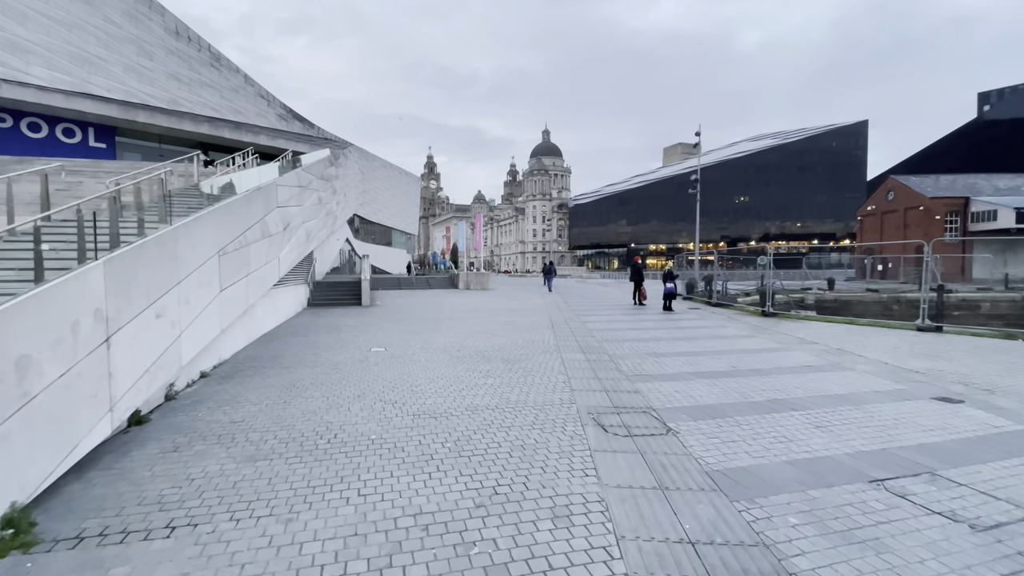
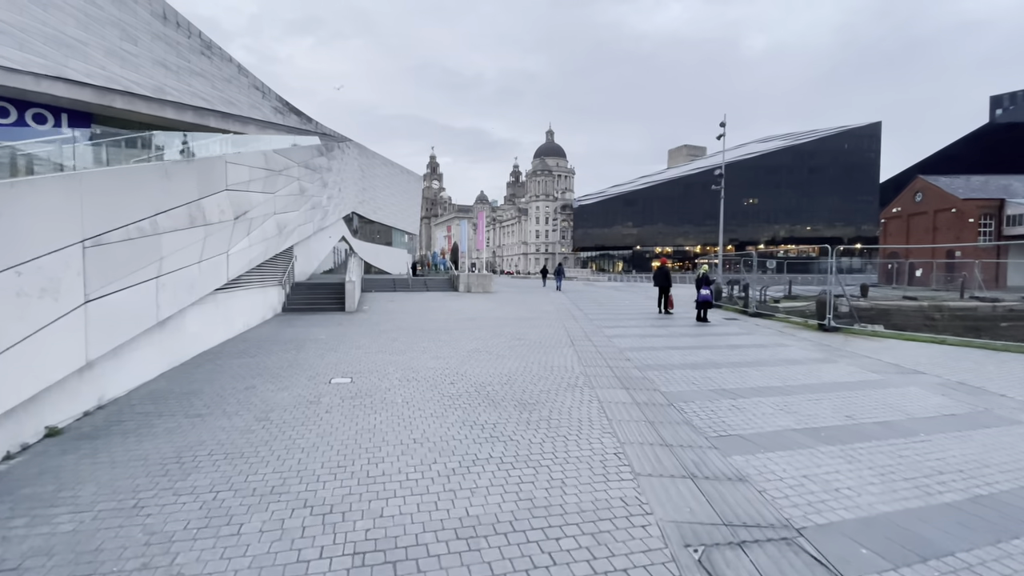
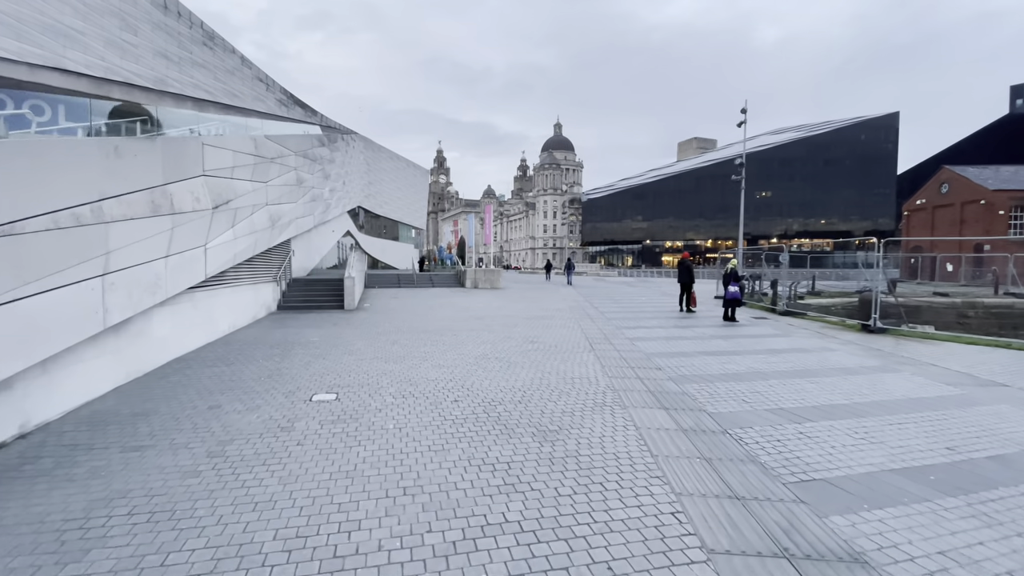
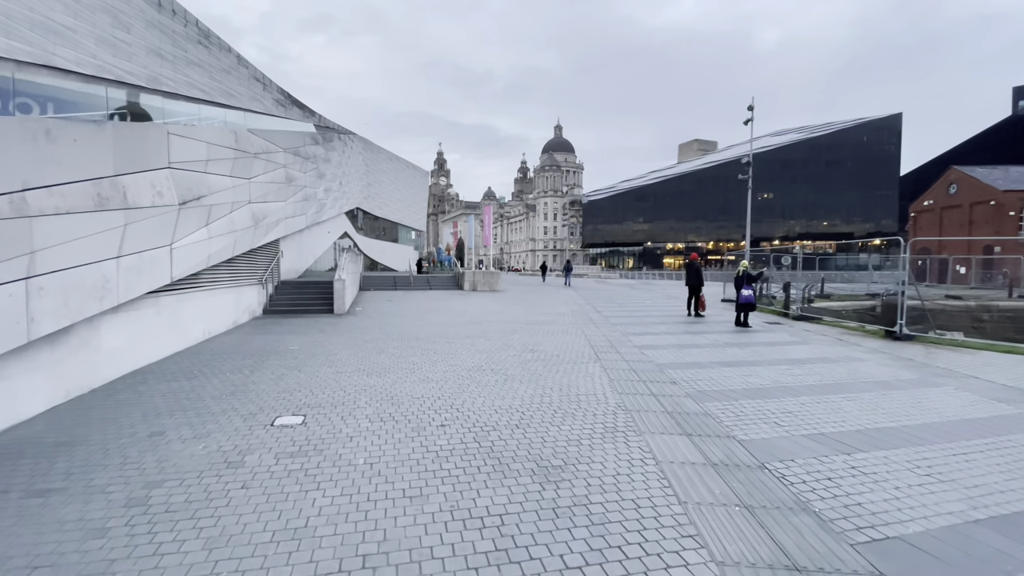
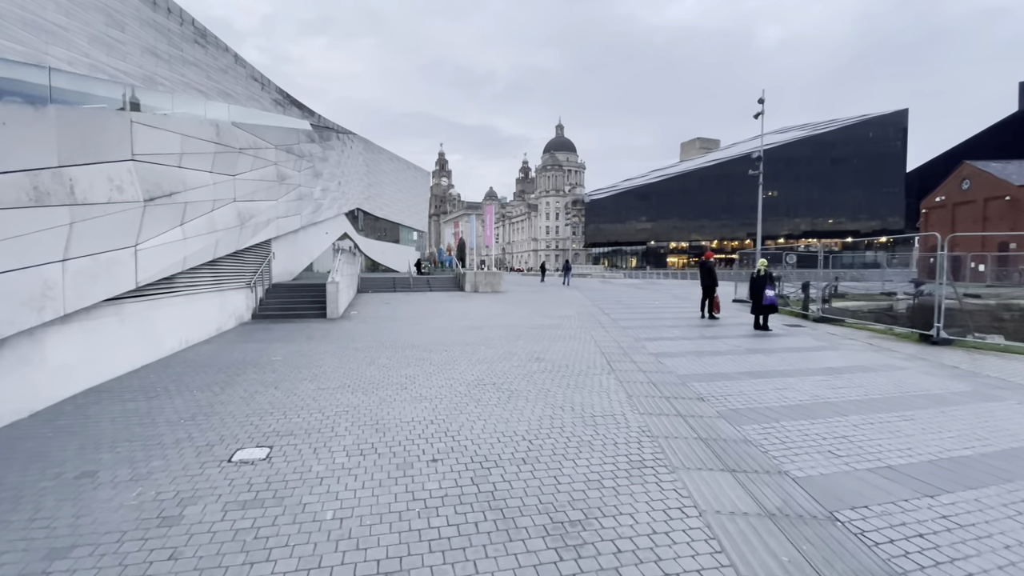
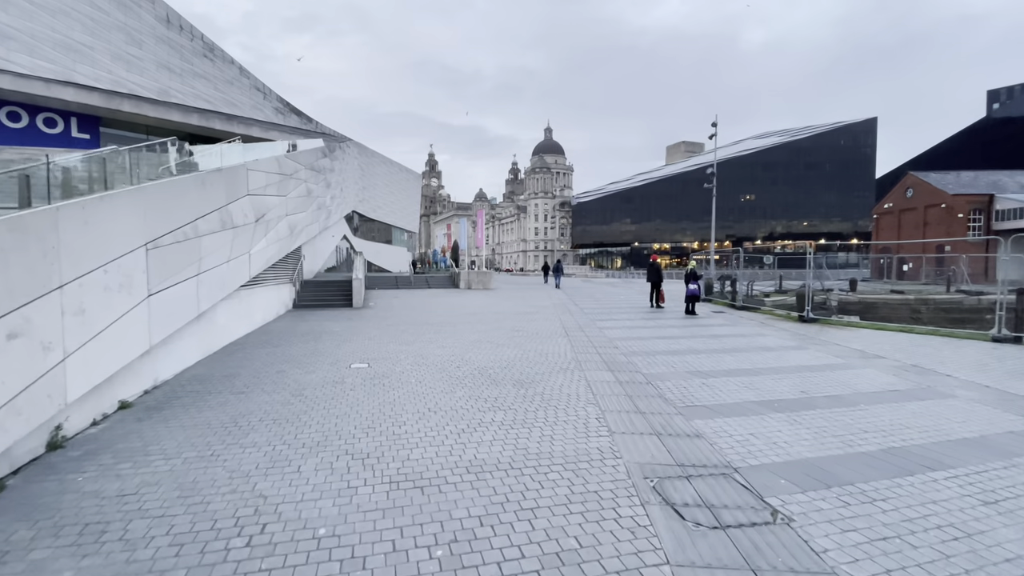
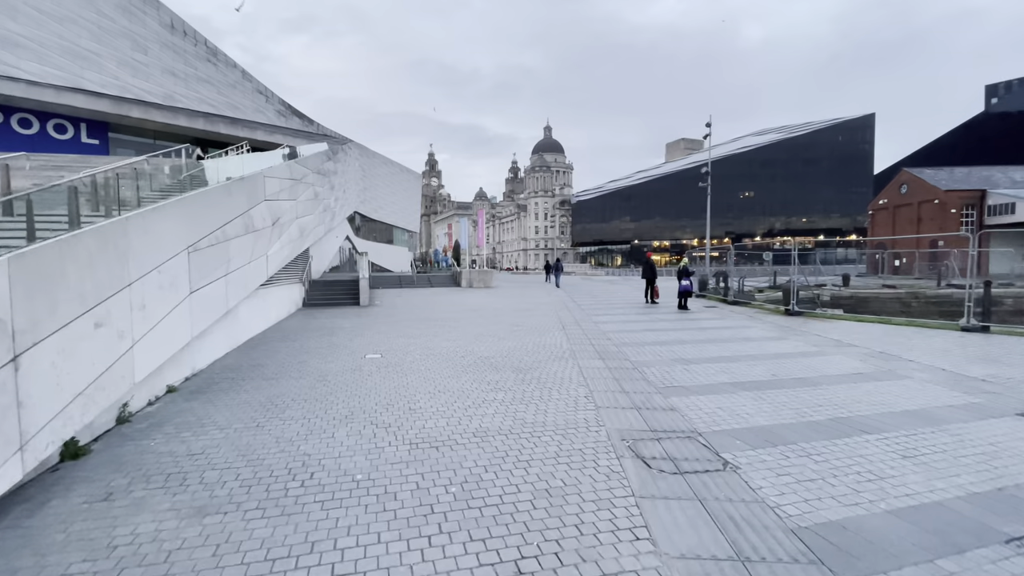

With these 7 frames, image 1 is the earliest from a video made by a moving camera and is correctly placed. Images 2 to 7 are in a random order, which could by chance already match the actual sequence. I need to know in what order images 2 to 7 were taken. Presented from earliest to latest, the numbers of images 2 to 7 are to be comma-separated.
7, 6, 2, 3, 4, 5
